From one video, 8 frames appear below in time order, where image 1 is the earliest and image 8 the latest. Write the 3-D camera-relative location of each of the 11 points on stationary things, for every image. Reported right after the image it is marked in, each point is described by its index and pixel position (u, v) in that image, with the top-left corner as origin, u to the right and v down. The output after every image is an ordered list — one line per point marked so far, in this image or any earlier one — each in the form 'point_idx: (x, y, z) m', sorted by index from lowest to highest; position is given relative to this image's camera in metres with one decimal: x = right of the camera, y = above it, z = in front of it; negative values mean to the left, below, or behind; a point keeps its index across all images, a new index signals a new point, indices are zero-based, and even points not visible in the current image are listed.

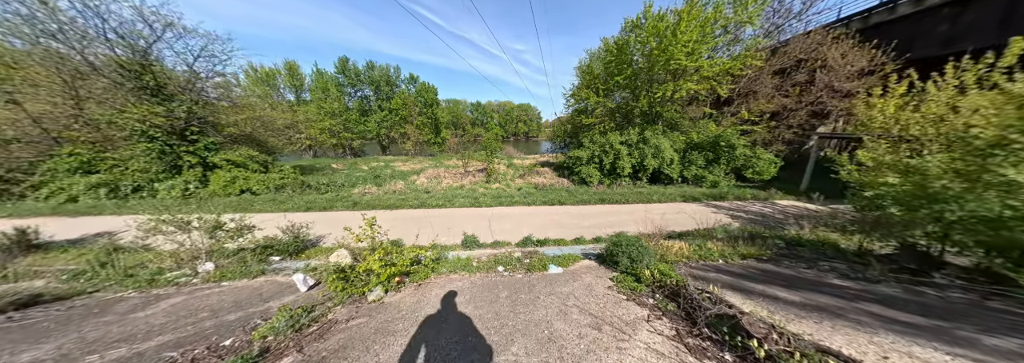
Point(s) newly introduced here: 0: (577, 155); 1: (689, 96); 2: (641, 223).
0: (+3.7, +1.5, +12.0) m
1: (+10.9, +5.3, +12.8) m
2: (+3.8, -1.2, +6.2) m
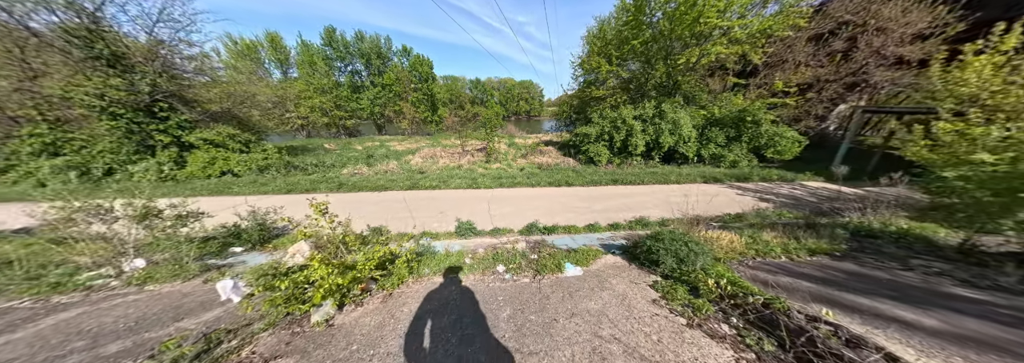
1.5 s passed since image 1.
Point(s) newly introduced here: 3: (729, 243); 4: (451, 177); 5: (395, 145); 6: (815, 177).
0: (+3.8, +2.6, +10.9) m
1: (+10.9, +6.4, +11.3) m
2: (+3.8, -0.6, +5.4) m
3: (+3.0, -0.8, +2.8) m
4: (-2.5, +0.2, +8.2) m
5: (-10.5, +3.2, +18.5) m
6: (+12.5, +0.2, +8.5) m
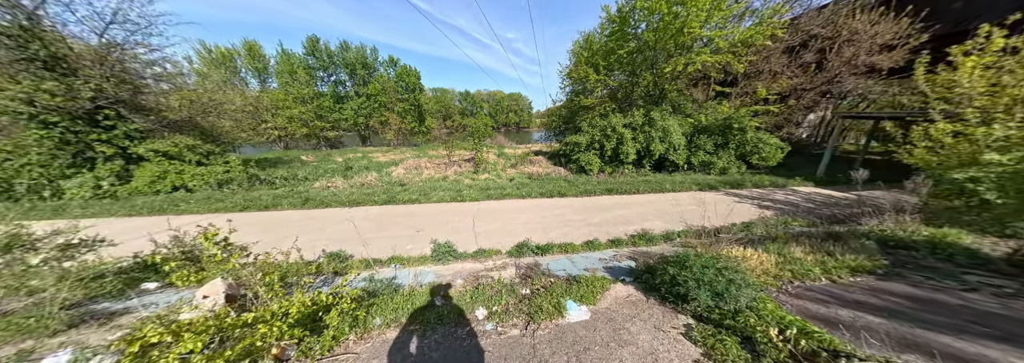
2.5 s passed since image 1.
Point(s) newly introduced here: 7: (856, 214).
0: (+3.2, +2.1, +10.6) m
1: (+10.3, +6.0, +11.6) m
2: (+3.5, -0.9, +4.9) m
3: (+2.8, -0.9, +2.4) m
4: (-2.9, -0.3, +7.5) m
5: (-11.4, +2.1, +17.5) m
6: (+12.0, -0.1, +8.5) m
7: (+8.9, -0.9, +5.4) m
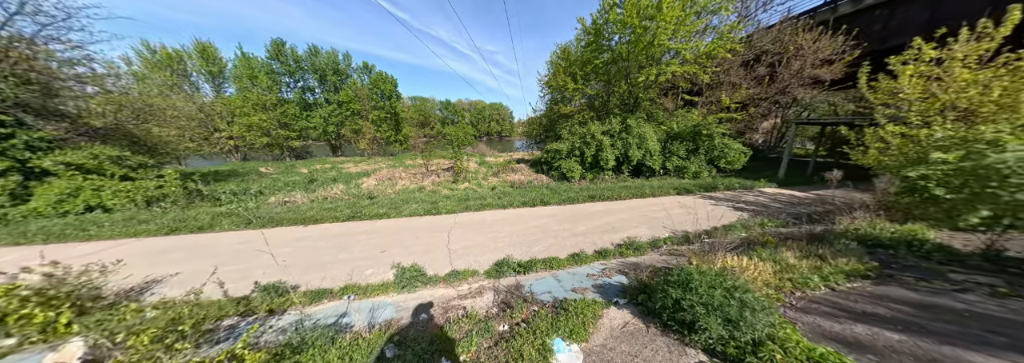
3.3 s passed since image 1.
0: (+2.2, +1.7, +10.6) m
1: (+9.1, +5.8, +12.2) m
2: (+3.1, -1.0, +4.8) m
3: (+2.6, -0.9, +2.2) m
4: (-3.5, -0.7, +6.9) m
5: (-12.8, +1.1, +16.3) m
6: (+11.2, -0.1, +9.1) m
7: (+8.4, -0.9, +5.7) m
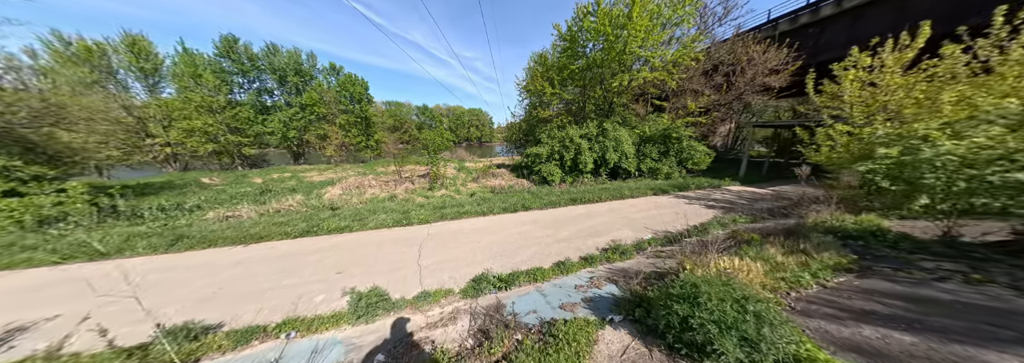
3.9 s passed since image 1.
0: (+1.2, +1.5, +10.4) m
1: (+7.8, +5.7, +12.8) m
2: (+2.6, -1.0, +4.7) m
3: (+2.4, -0.9, +2.0) m
4: (-4.1, -0.9, +6.2) m
5: (-14.3, +0.4, +14.8) m
6: (+10.4, -0.1, +9.7) m
7: (+7.9, -0.8, +6.1) m
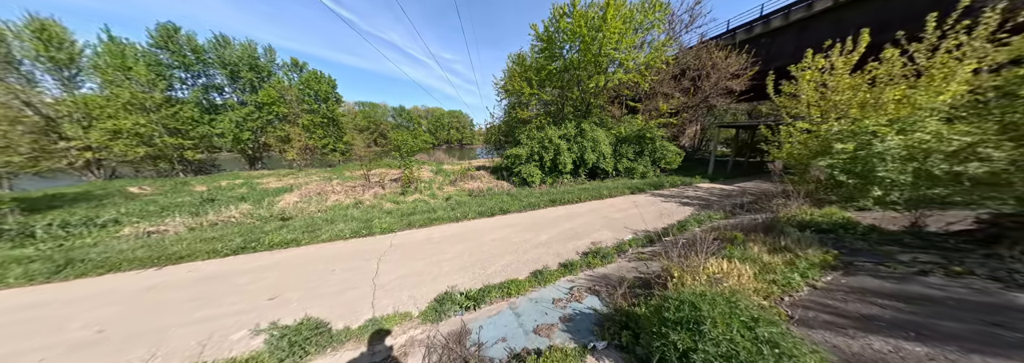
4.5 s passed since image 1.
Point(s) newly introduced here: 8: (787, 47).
0: (+0.2, +1.4, +10.2) m
1: (+6.4, +5.7, +13.1) m
2: (+2.1, -1.0, +4.5) m
3: (+2.0, -0.9, +1.9) m
4: (-4.8, -1.0, +5.5) m
5: (-15.6, 0.0, +13.2) m
6: (+9.4, 0.0, +10.2) m
7: (+7.2, -0.7, +6.3) m
8: (+15.4, +7.6, +11.6) m
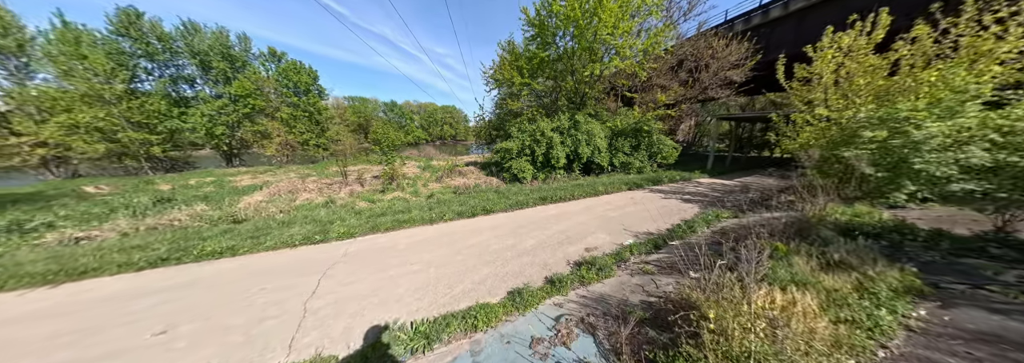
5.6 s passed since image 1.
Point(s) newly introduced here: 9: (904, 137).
0: (-0.3, +1.6, +9.5) m
1: (+5.9, +6.0, +12.5) m
2: (+1.8, -0.9, +3.9) m
3: (+1.8, -0.8, +1.3) m
4: (-5.1, -1.0, +4.7) m
5: (-16.1, +0.1, +12.2) m
6: (+8.9, +0.3, +9.7) m
7: (+6.9, -0.5, +5.8) m
8: (+14.9, +7.9, +11.1) m
9: (+6.3, +0.7, +3.3) m
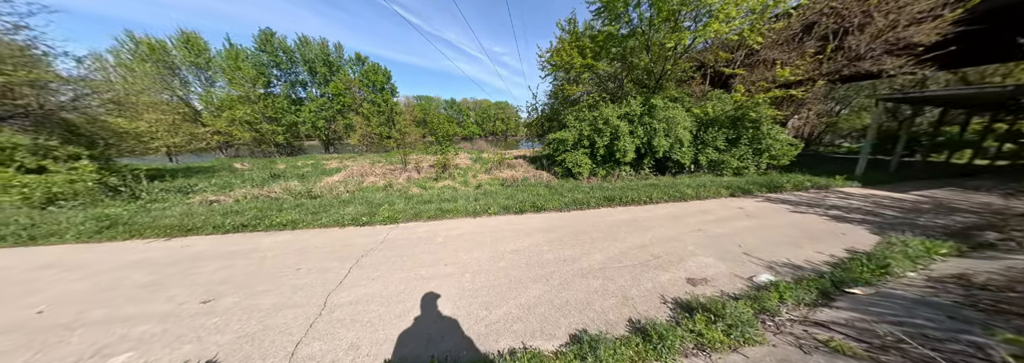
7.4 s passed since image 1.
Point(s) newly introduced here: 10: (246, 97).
0: (+1.9, +1.8, +8.5) m
1: (+8.8, +5.8, +9.9) m
2: (+2.6, -0.9, +2.7) m
3: (+2.0, -0.8, +0.1) m
4: (-4.0, -0.5, +5.0) m
5: (-13.0, +1.3, +14.7) m
6: (+10.9, -0.1, +6.7) m
7: (+8.0, -0.8, +3.4) m
8: (+17.4, +7.2, +6.6) m
9: (+7.0, +0.5, +1.1) m
10: (-20.5, +6.6, +15.9) m
